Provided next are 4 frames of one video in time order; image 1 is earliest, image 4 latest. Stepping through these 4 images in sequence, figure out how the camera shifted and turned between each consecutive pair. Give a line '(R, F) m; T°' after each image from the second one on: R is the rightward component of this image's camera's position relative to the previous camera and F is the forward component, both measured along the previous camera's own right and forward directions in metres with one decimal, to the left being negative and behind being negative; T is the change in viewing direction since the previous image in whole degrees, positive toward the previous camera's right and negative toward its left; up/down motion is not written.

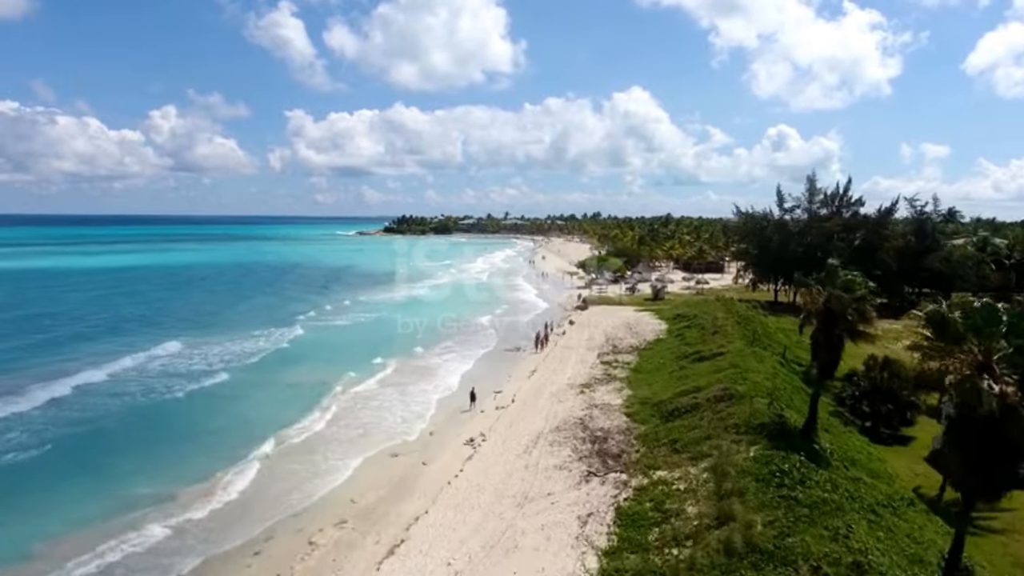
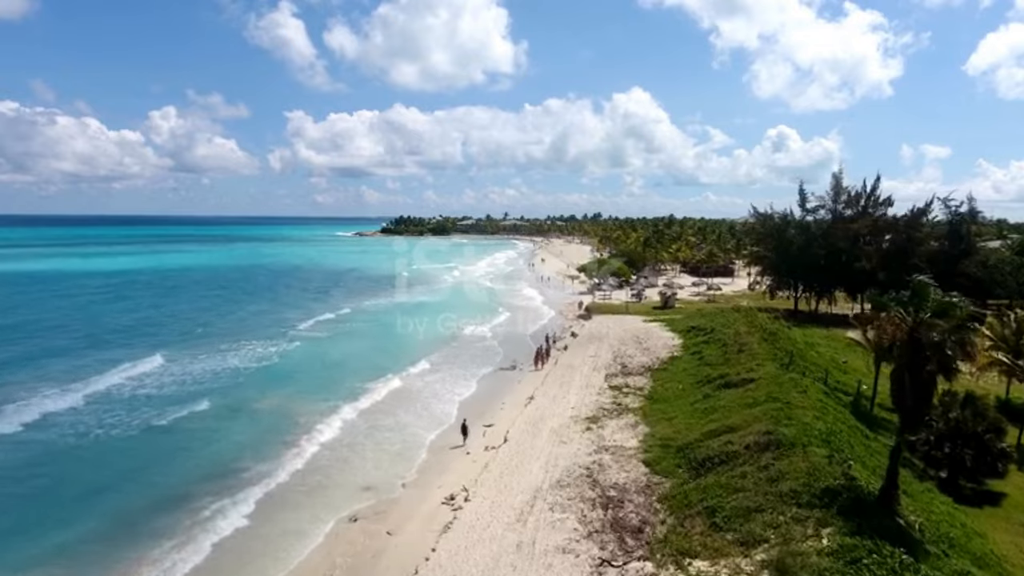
(+0.3, +5.4) m; 0°
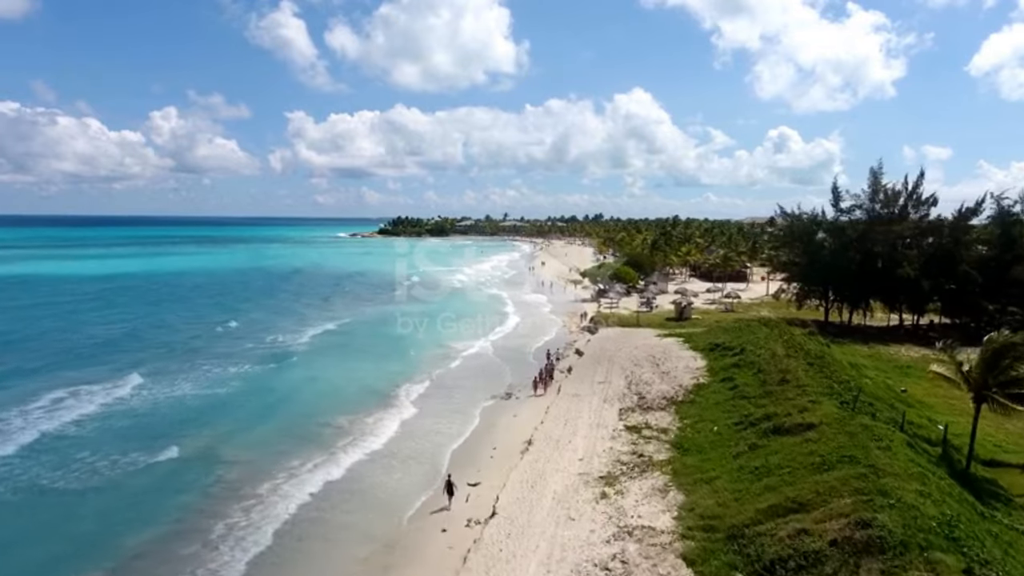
(+0.3, +6.5) m; 0°
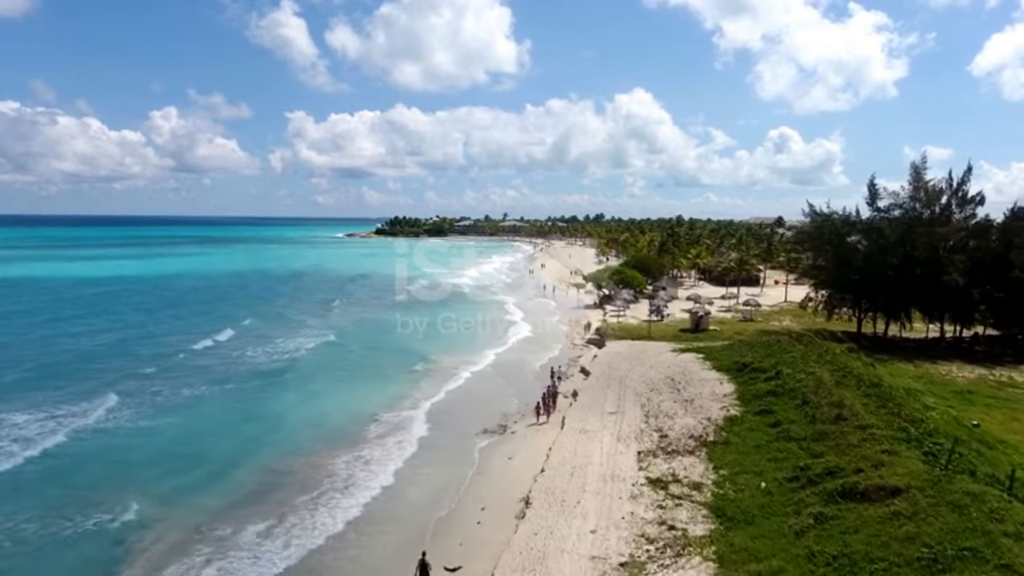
(+0.3, +5.6) m; 0°
